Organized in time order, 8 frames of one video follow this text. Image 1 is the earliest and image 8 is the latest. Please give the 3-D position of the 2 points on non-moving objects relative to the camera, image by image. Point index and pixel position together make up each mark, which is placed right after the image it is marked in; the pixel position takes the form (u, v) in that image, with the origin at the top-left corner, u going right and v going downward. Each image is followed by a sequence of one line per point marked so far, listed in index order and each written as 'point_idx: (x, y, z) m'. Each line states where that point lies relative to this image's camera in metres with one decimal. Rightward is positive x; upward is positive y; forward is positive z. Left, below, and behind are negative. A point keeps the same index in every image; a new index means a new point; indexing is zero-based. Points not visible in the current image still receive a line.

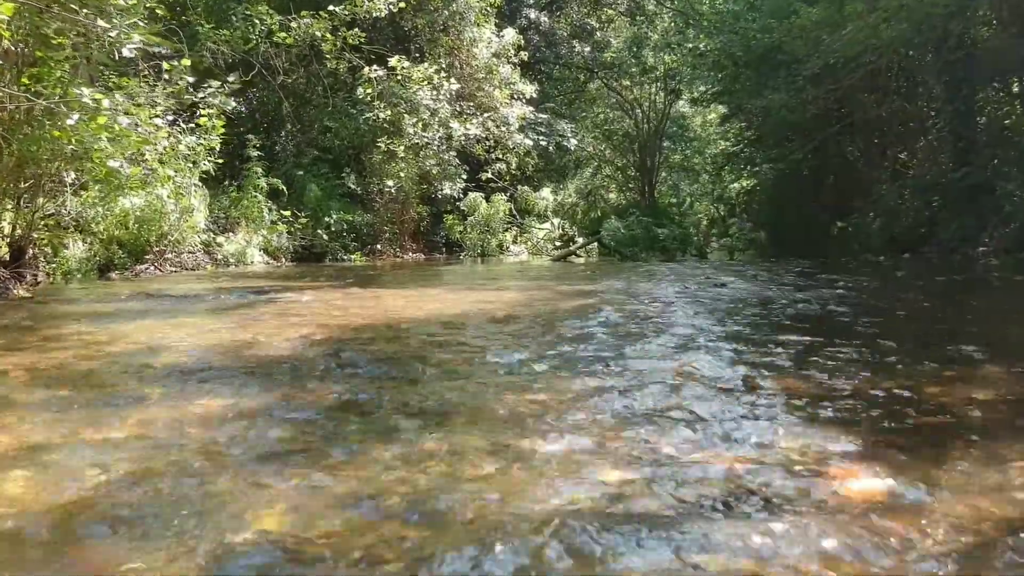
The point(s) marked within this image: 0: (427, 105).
0: (-1.3, +2.8, +12.2) m
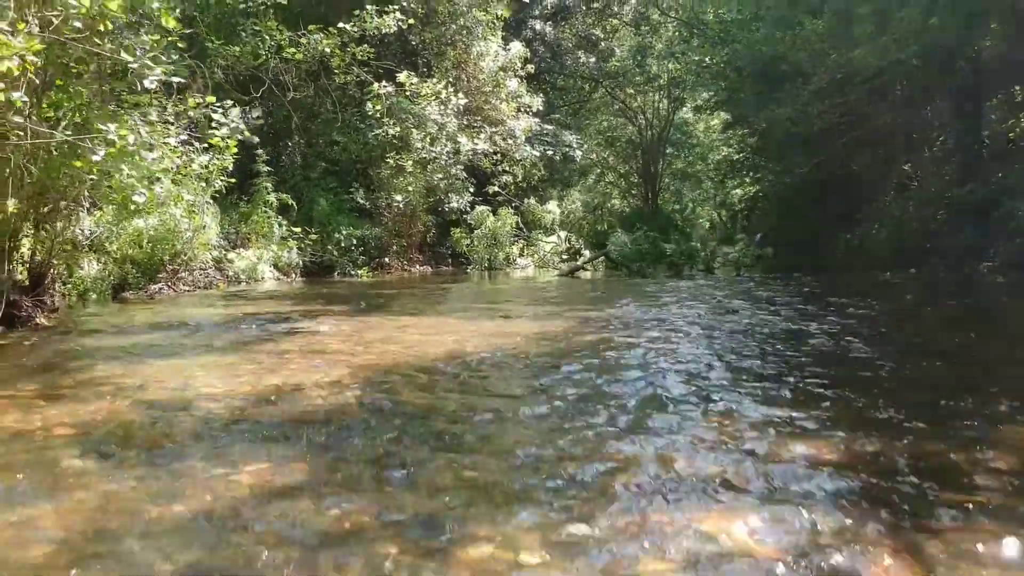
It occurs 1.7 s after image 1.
0: (-1.2, +2.6, +12.3) m
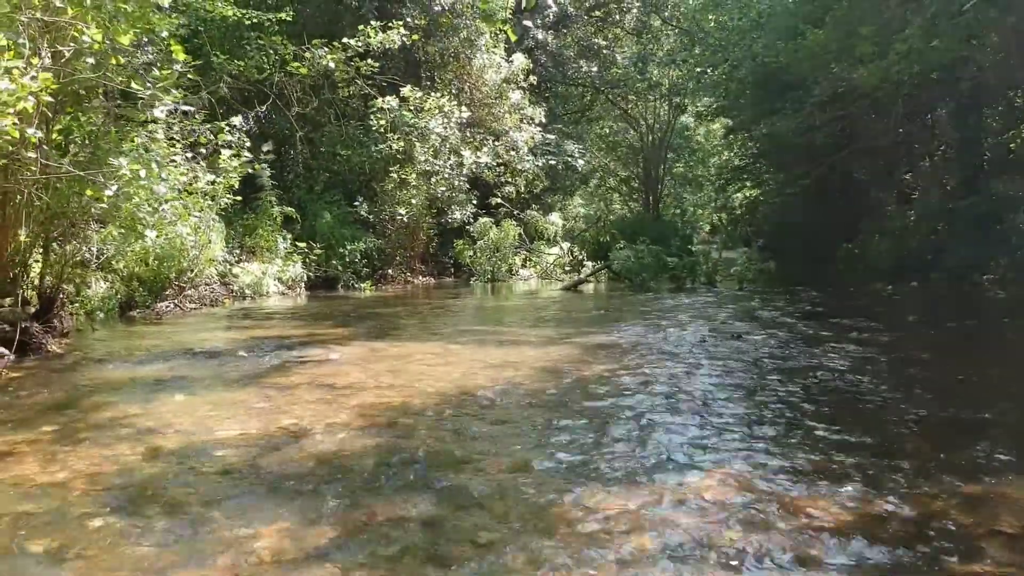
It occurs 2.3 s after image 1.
0: (-1.1, +2.4, +12.4) m
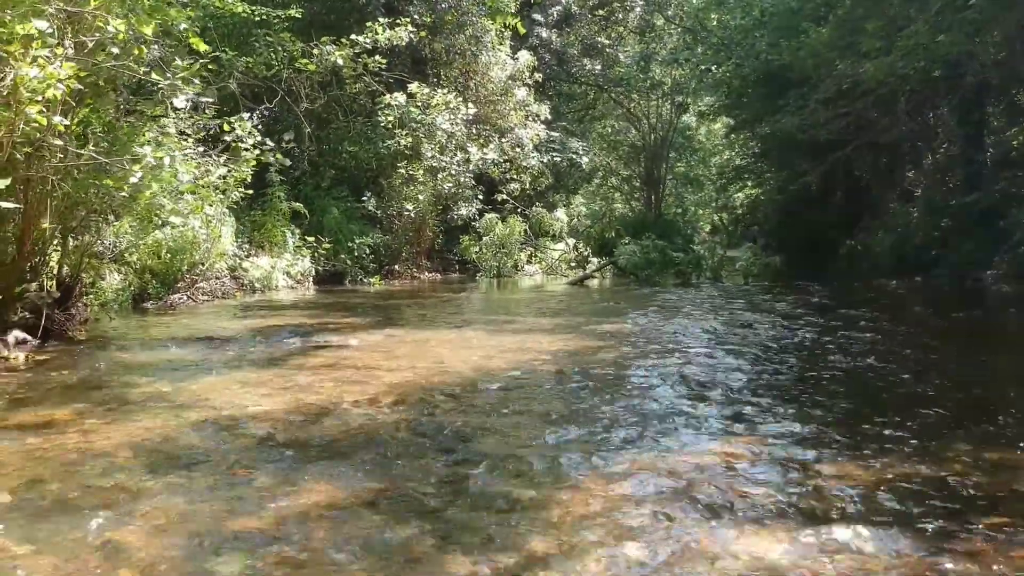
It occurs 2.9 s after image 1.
0: (-1.0, +2.5, +12.4) m
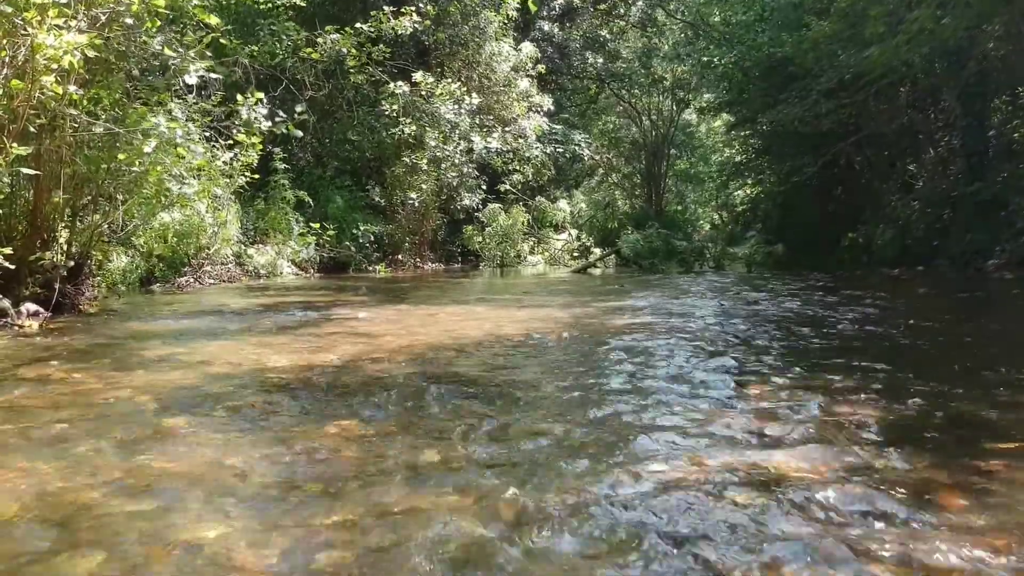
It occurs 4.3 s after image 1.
0: (-1.0, +2.7, +12.5) m
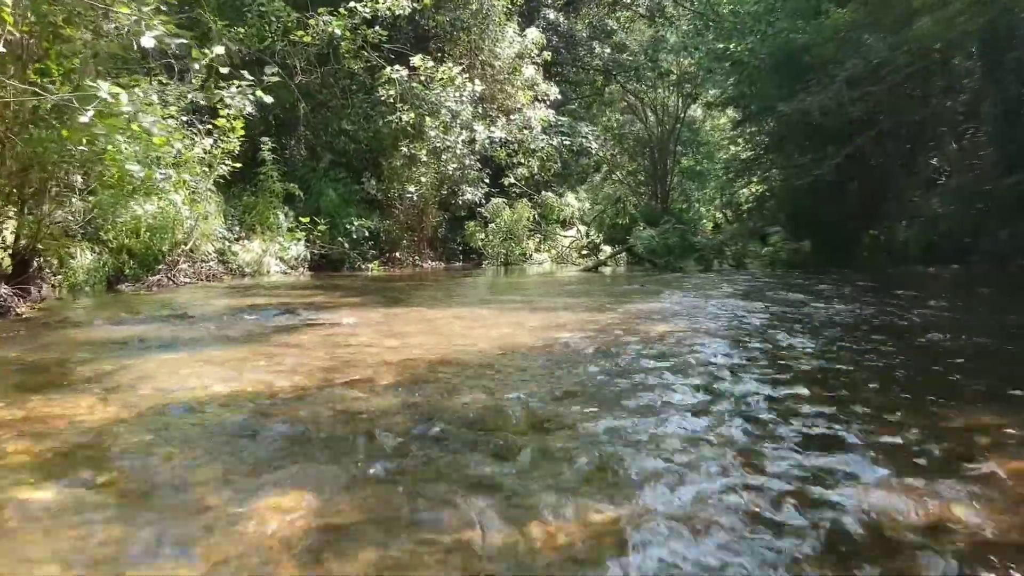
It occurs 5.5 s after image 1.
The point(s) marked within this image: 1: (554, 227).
0: (-0.9, +2.7, +11.7) m
1: (+0.7, +1.1, +13.9) m
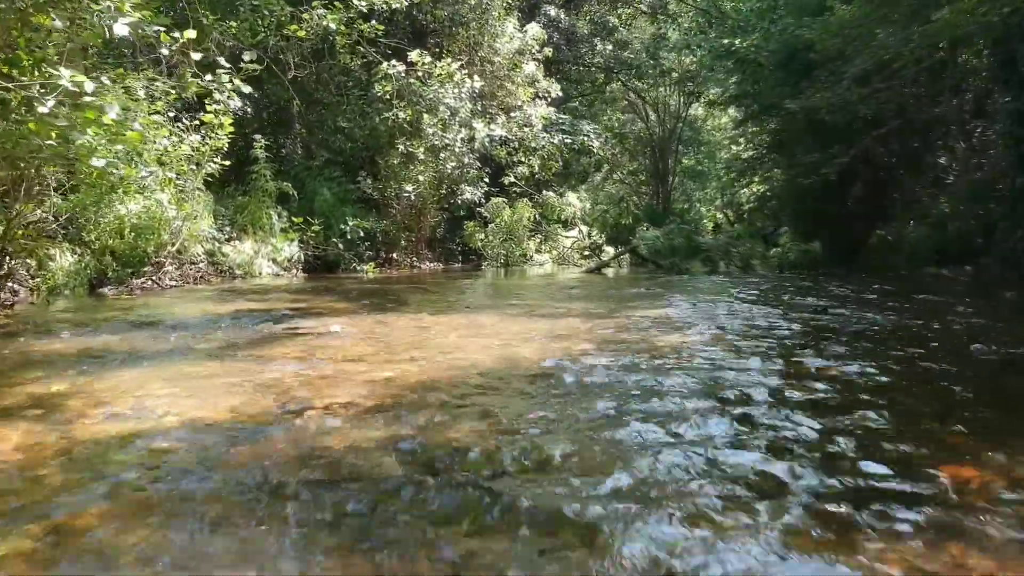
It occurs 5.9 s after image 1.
0: (-0.9, +2.6, +11.3) m
1: (+0.7, +1.0, +13.5) m
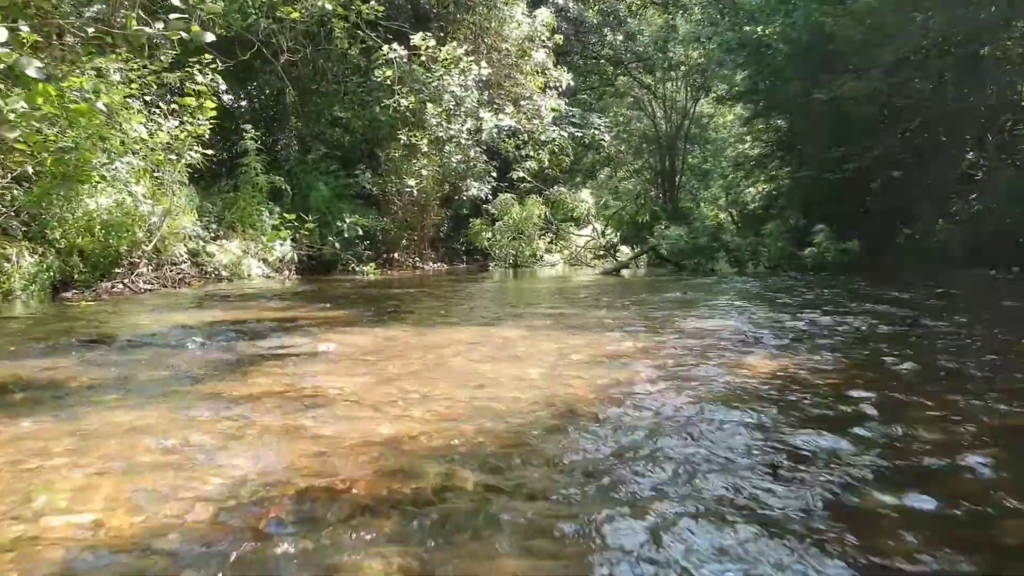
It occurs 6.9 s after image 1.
0: (-0.8, +2.6, +10.5) m
1: (+0.9, +1.0, +12.7) m
